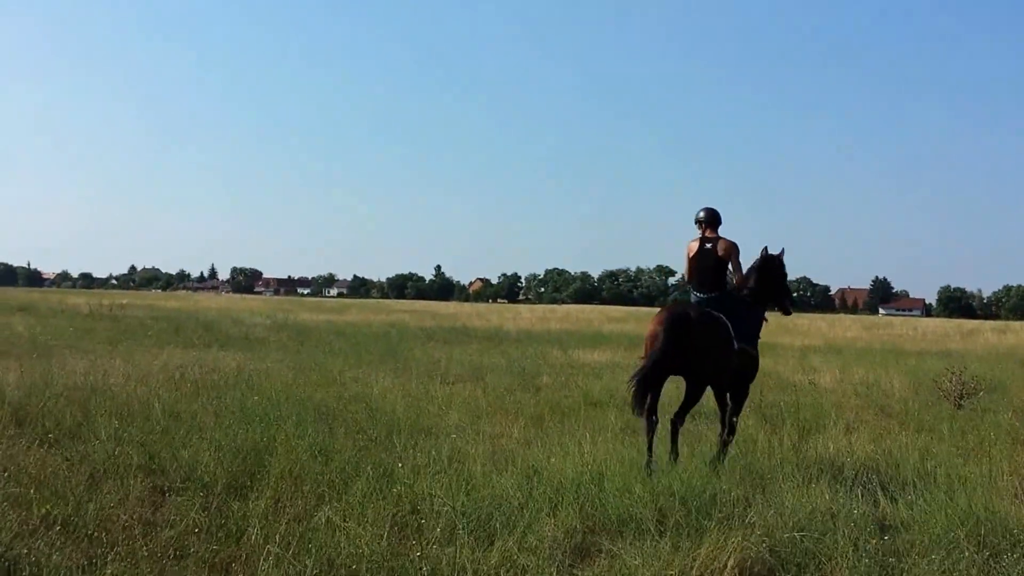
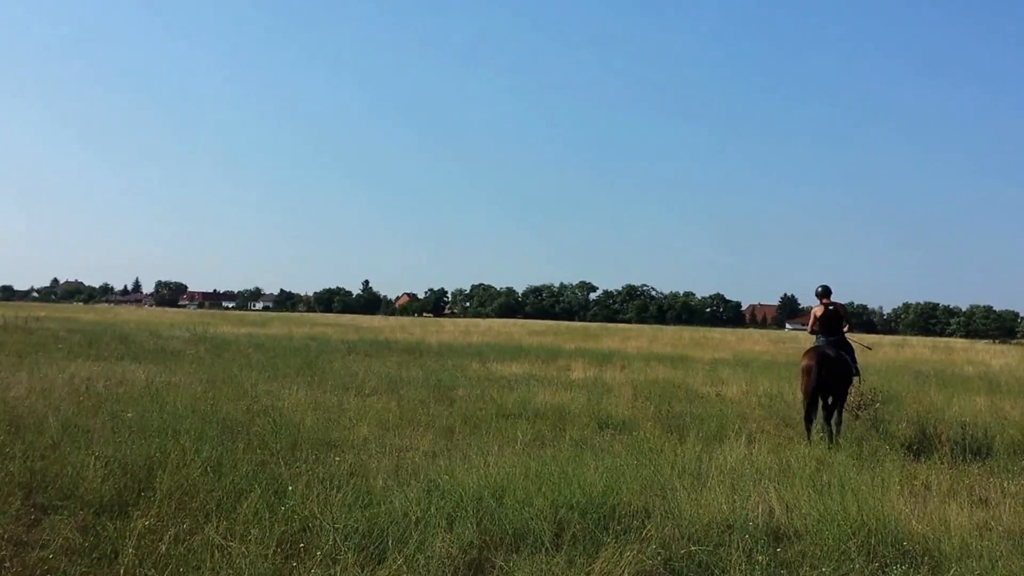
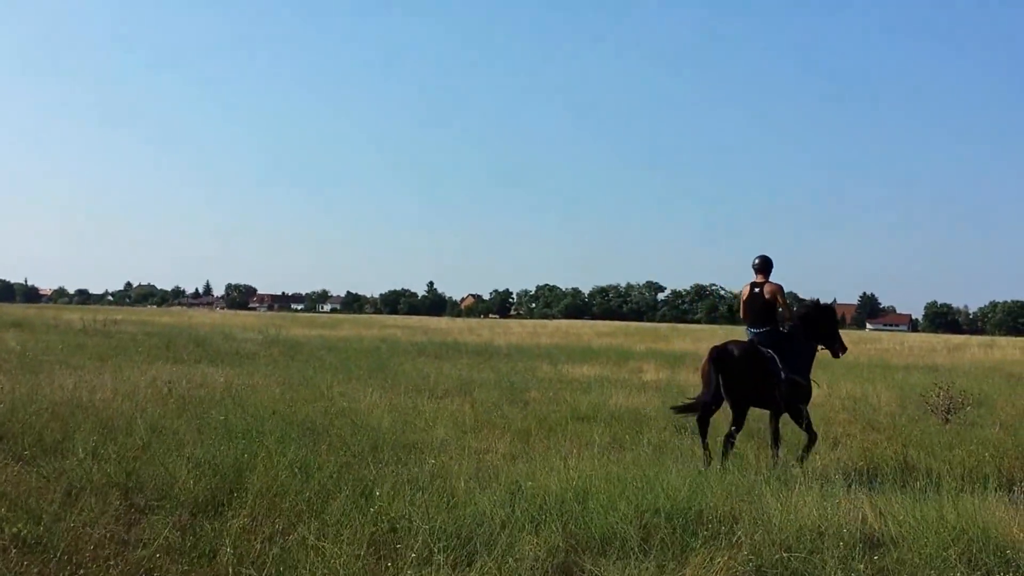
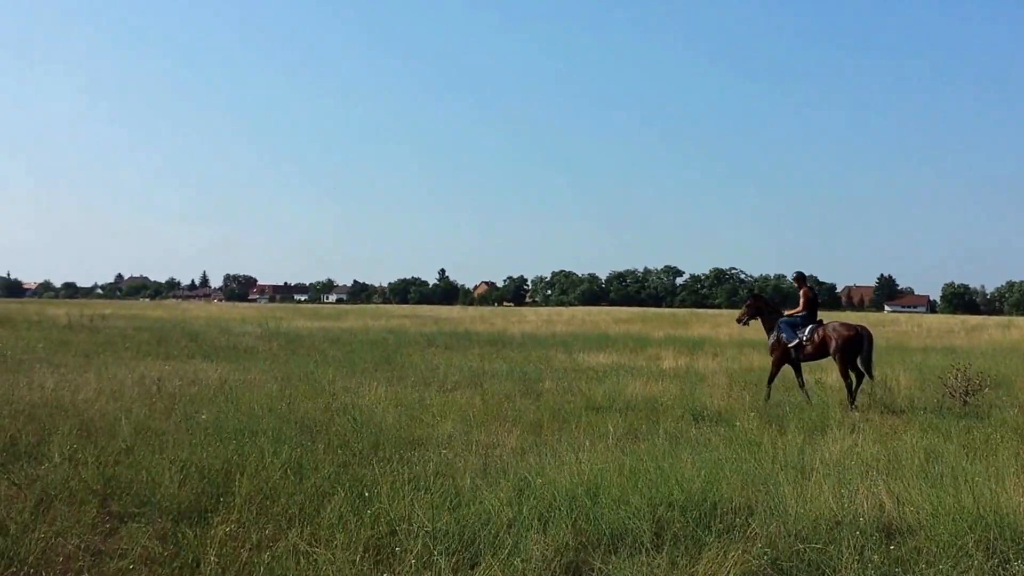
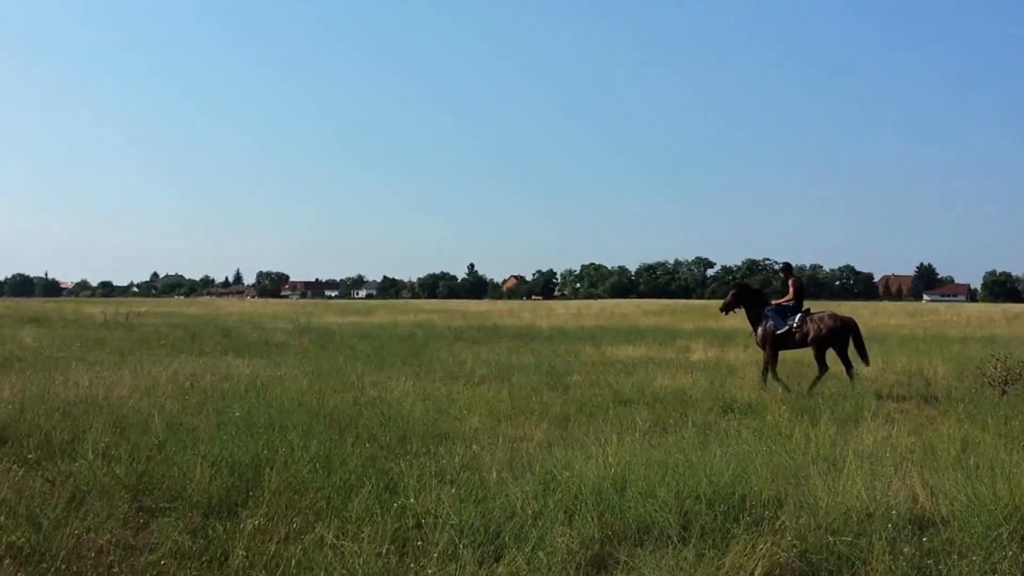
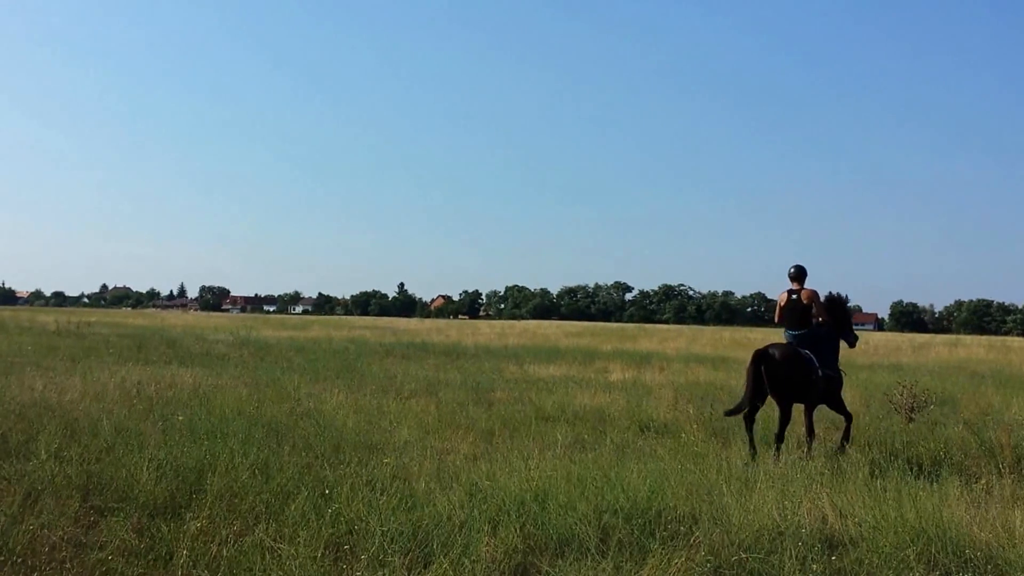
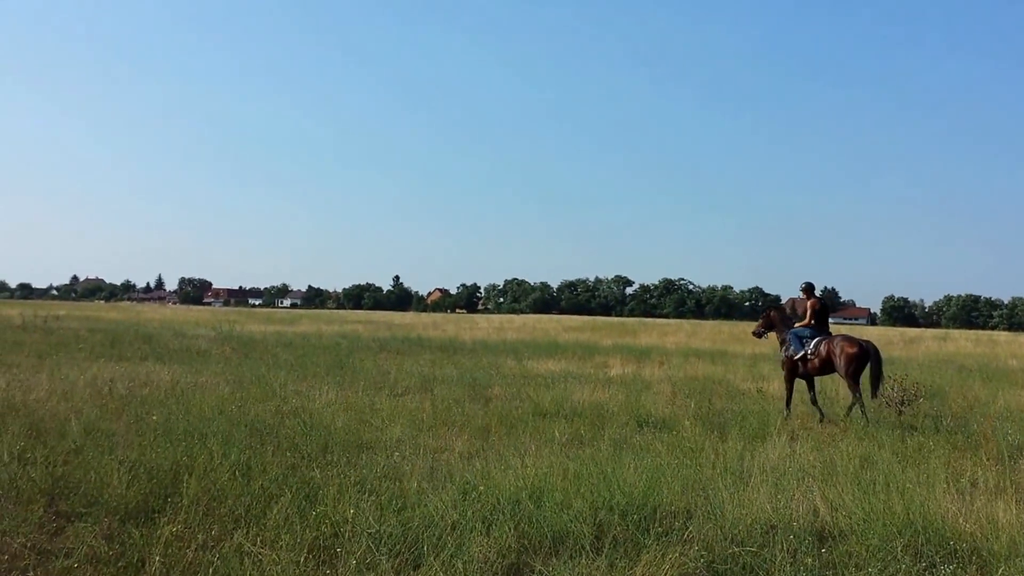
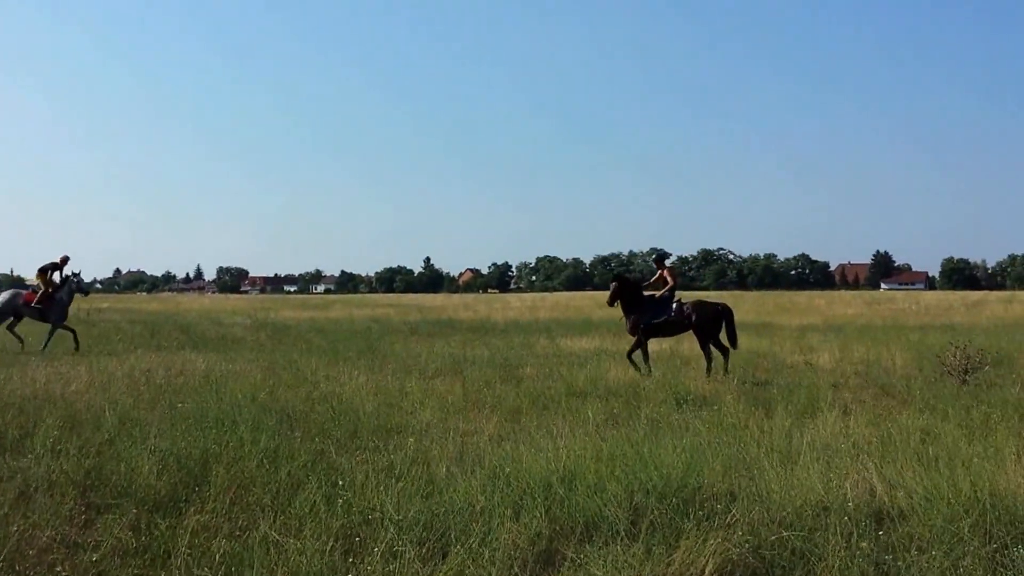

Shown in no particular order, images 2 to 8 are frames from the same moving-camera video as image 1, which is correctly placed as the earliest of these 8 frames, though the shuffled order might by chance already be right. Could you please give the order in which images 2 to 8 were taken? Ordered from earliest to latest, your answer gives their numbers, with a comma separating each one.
3, 6, 2, 7, 4, 5, 8
